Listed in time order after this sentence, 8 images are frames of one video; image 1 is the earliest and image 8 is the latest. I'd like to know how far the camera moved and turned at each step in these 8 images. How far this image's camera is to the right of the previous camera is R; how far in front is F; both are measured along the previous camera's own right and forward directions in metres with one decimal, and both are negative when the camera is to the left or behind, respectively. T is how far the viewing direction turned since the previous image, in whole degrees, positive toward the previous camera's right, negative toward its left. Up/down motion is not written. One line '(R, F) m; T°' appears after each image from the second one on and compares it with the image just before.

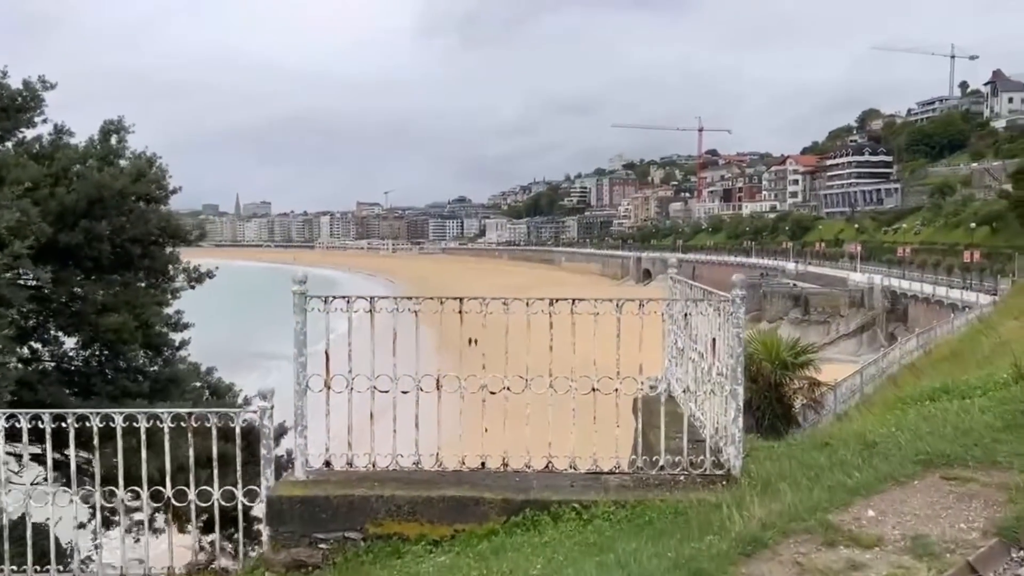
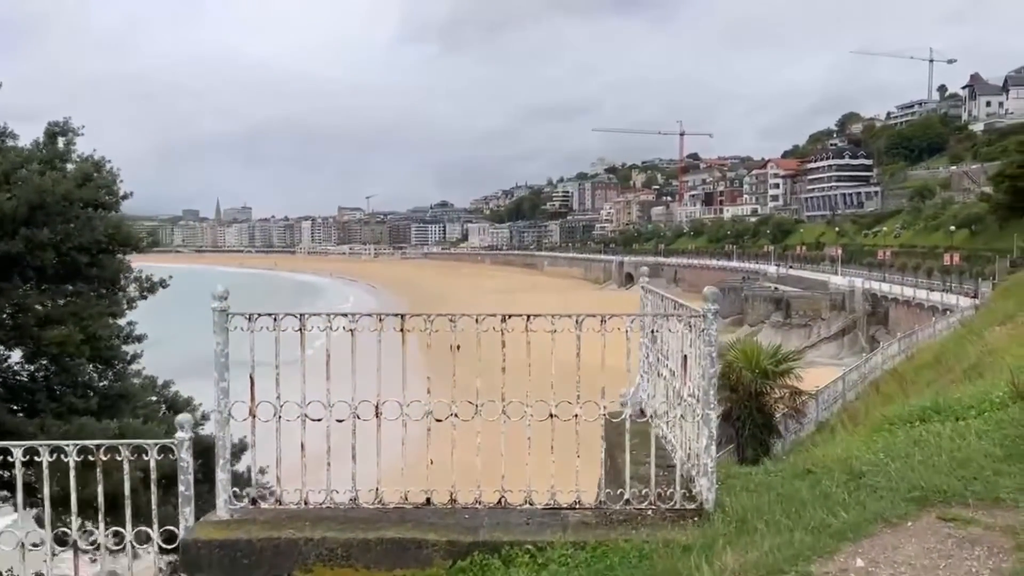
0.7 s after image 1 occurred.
(+0.1, +0.3) m; +1°
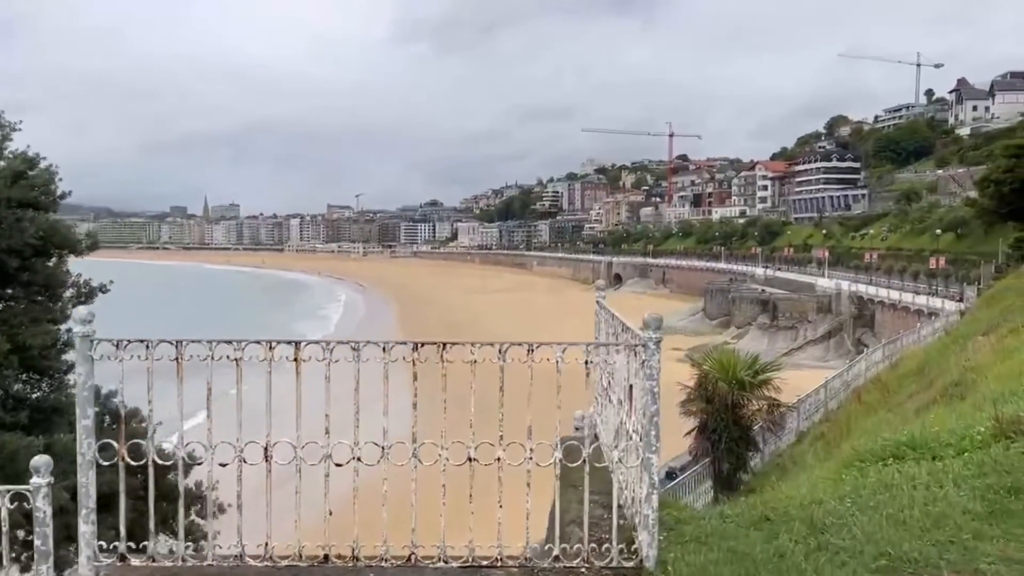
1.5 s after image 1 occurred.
(+0.2, +0.3) m; +1°
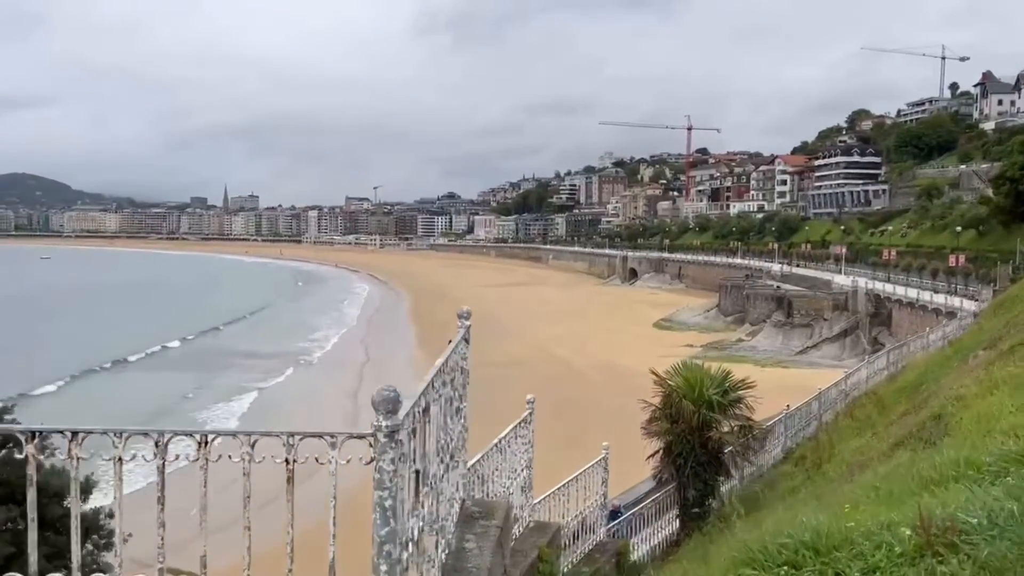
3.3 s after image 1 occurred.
(+0.6, +0.6) m; -1°
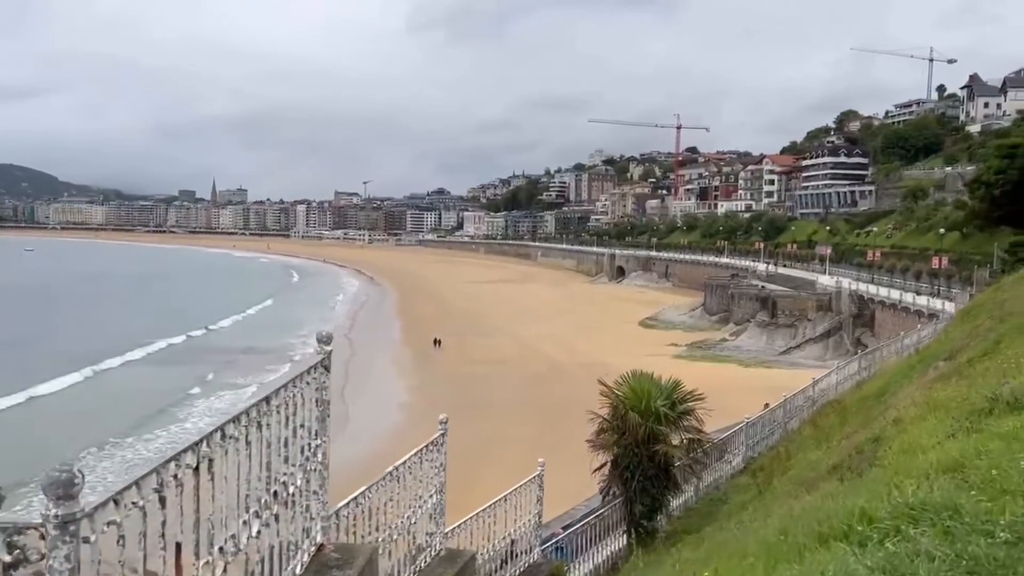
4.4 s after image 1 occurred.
(+0.4, +0.2) m; +1°
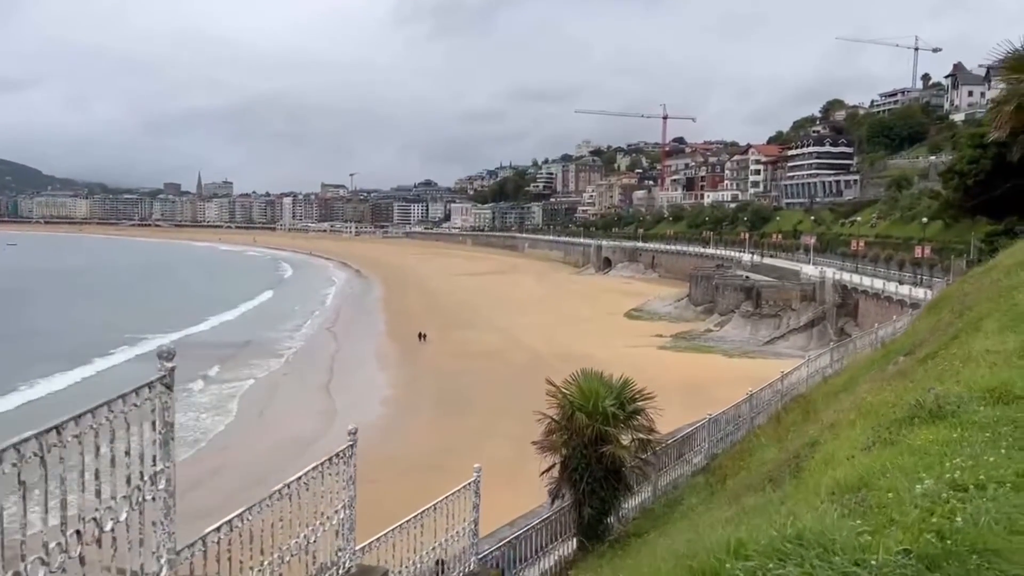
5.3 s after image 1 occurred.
(+0.3, +0.2) m; +1°
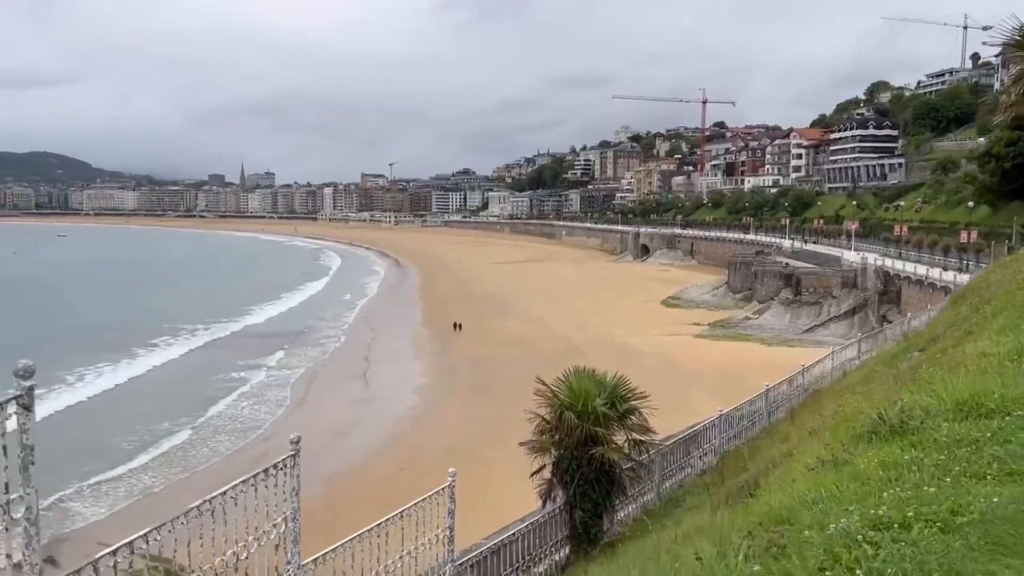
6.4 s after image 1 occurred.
(+0.4, +0.2) m; -3°
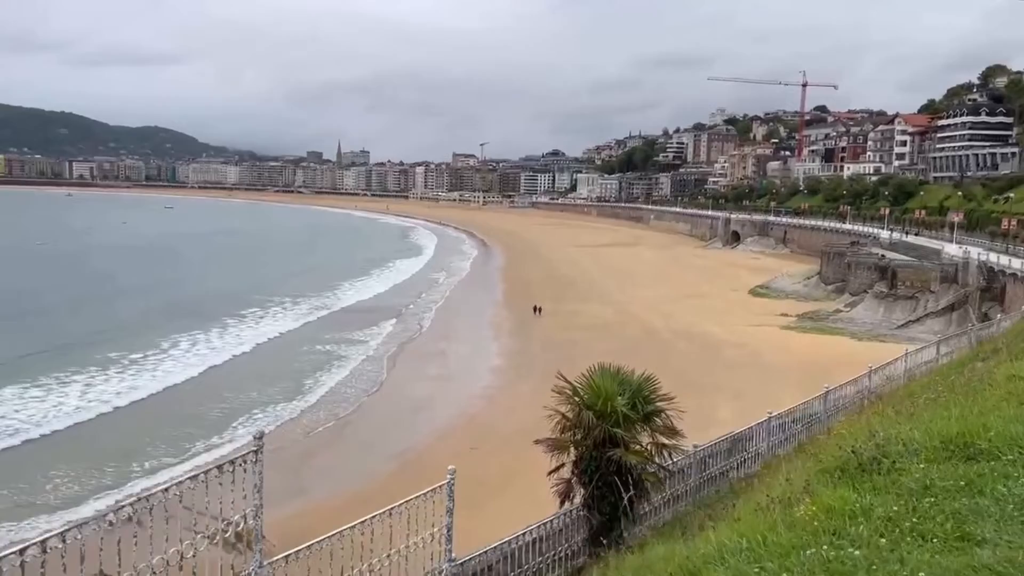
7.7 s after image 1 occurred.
(+0.4, +0.2) m; -6°
